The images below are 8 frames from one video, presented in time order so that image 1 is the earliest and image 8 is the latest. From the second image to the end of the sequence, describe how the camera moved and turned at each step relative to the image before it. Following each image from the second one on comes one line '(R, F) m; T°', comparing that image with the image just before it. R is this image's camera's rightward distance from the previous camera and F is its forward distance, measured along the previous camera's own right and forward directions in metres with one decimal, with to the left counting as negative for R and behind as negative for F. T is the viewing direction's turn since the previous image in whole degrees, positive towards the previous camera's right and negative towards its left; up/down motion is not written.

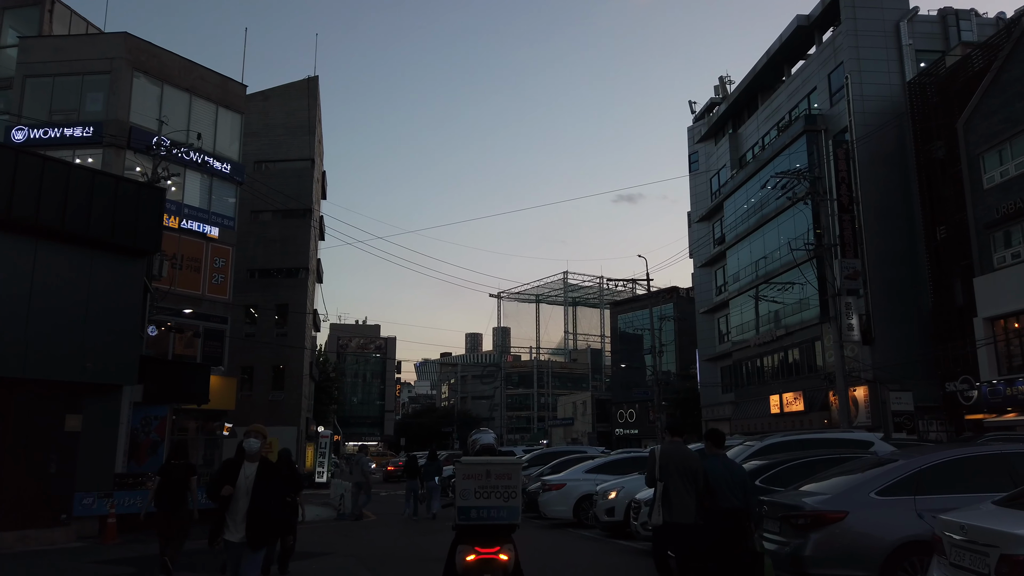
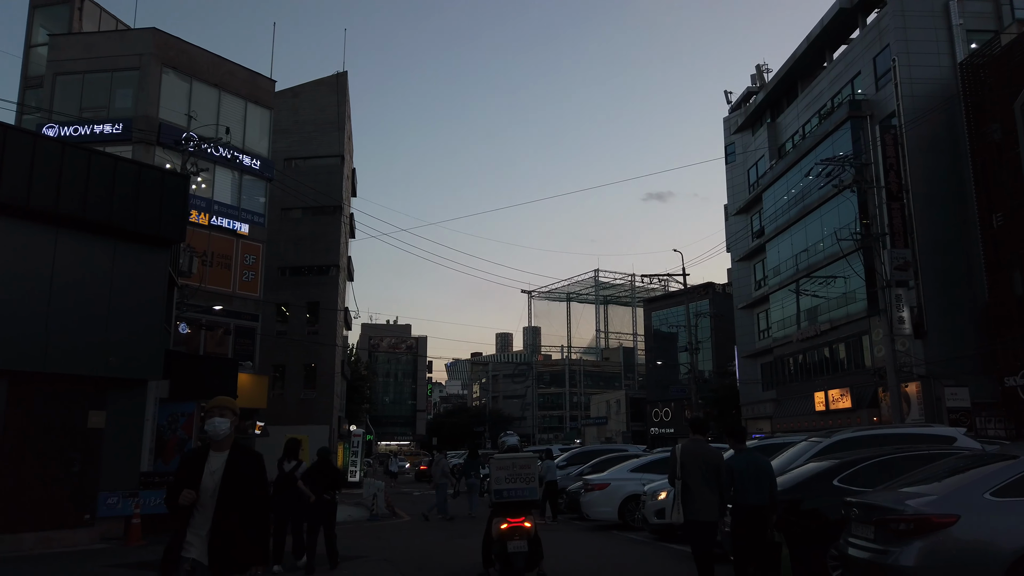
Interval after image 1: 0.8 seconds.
(-0.2, +0.9) m; -2°
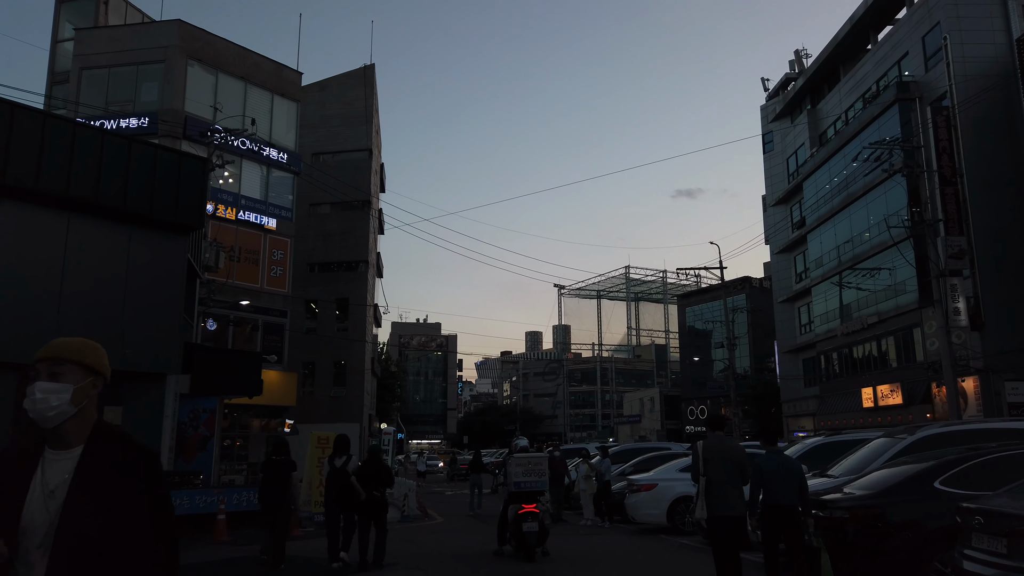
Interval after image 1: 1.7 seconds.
(-0.2, +1.1) m; -2°
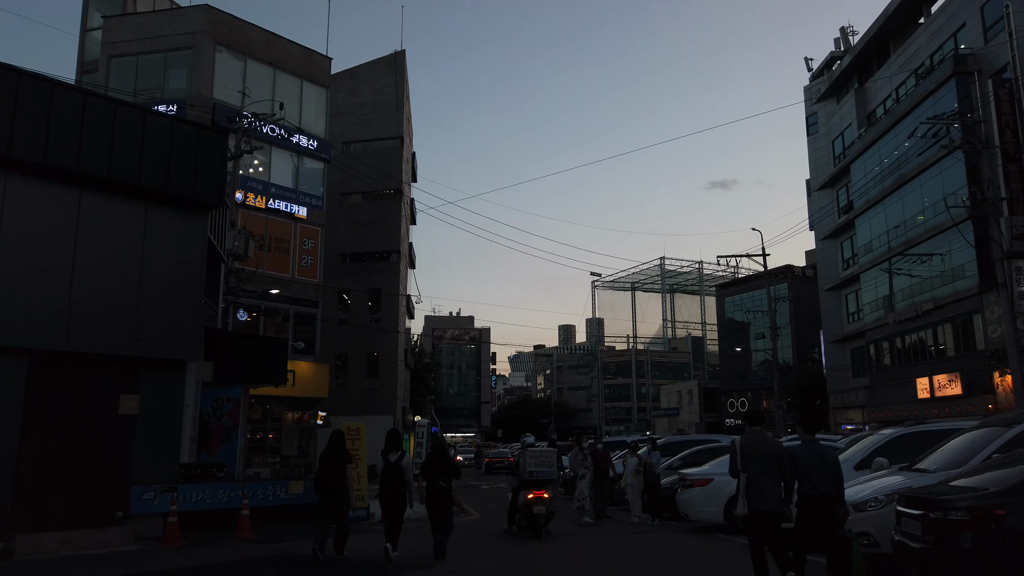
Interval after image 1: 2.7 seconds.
(-0.2, +1.1) m; -2°
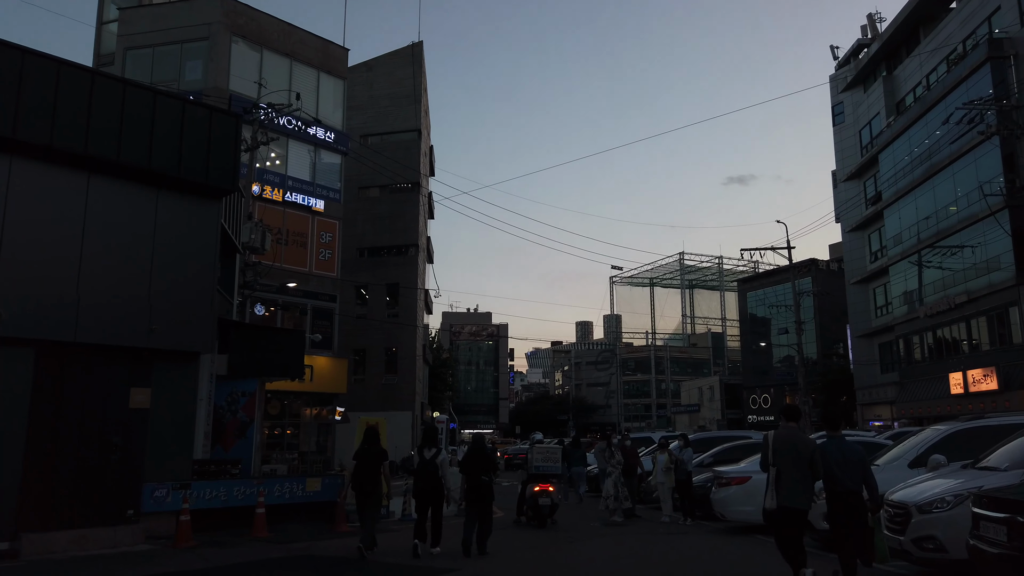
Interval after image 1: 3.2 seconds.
(-0.2, +0.7) m; -1°
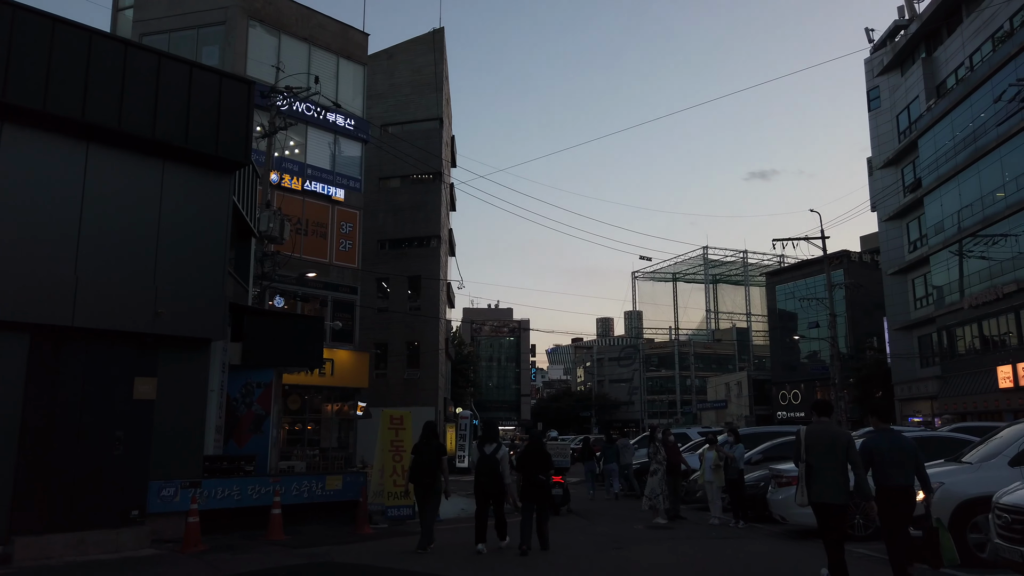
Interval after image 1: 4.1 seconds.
(-0.3, +1.2) m; -1°
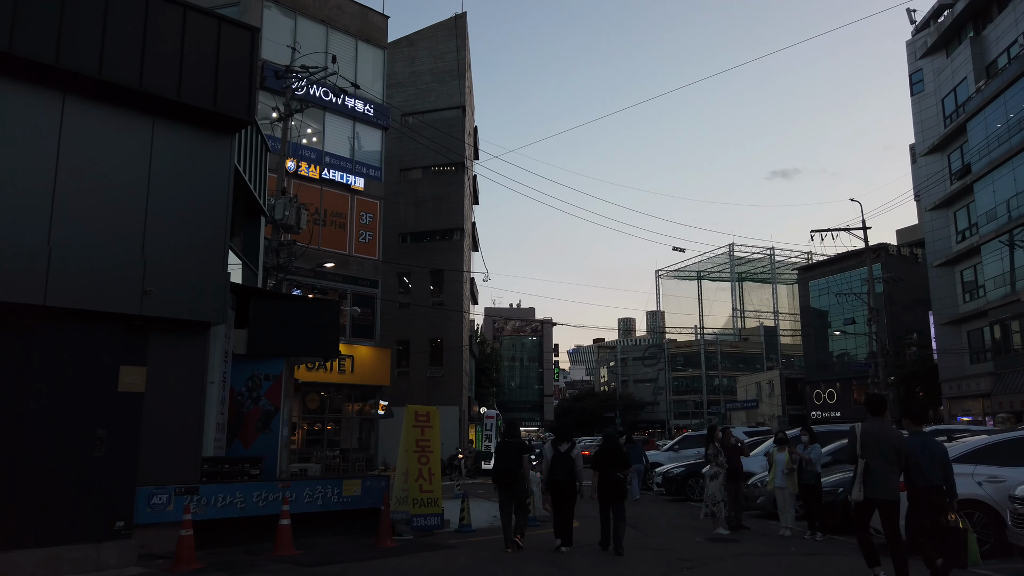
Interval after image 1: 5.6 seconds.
(-0.3, +1.7) m; -2°
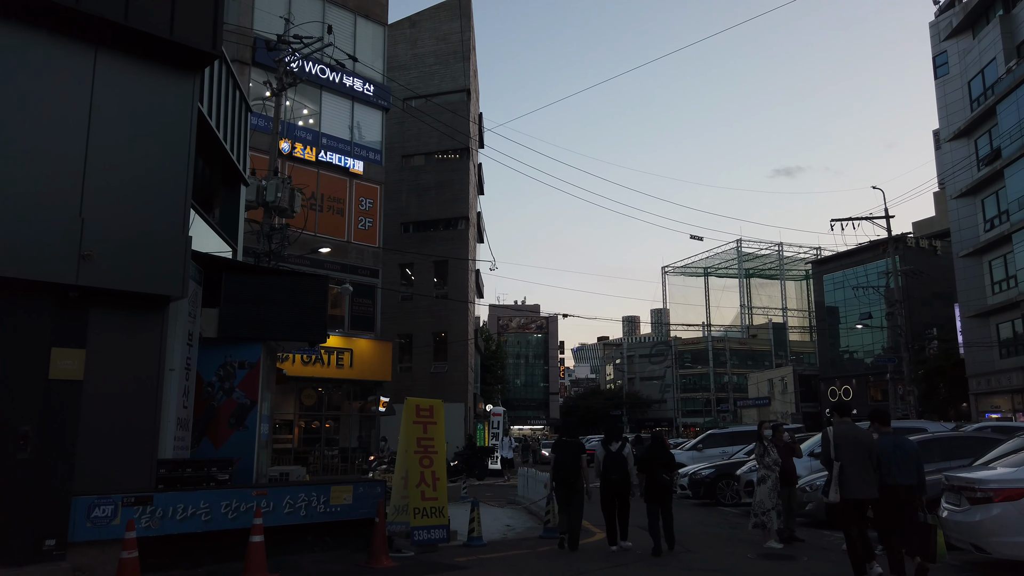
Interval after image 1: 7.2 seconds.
(-0.2, +1.8) m; 0°
